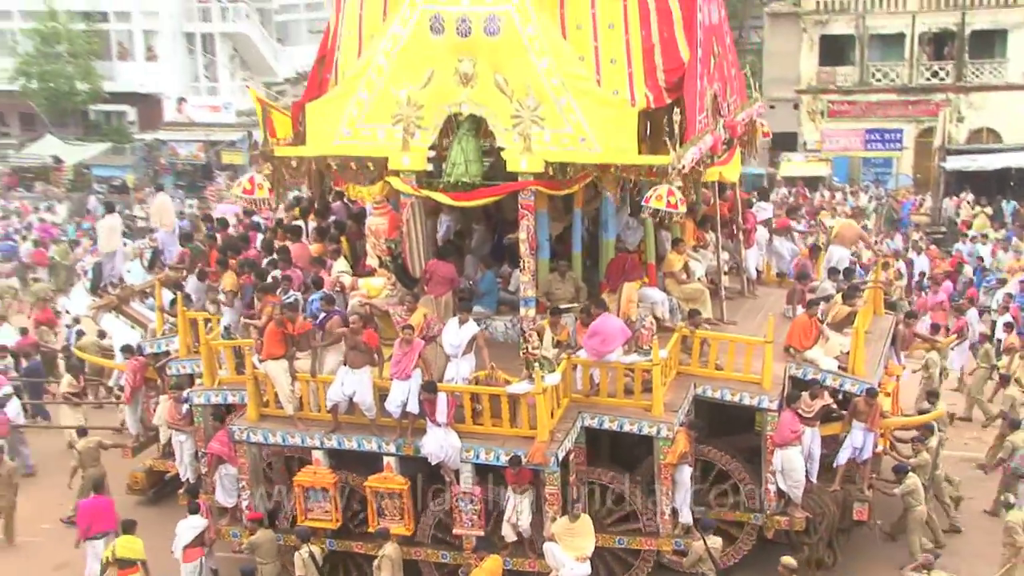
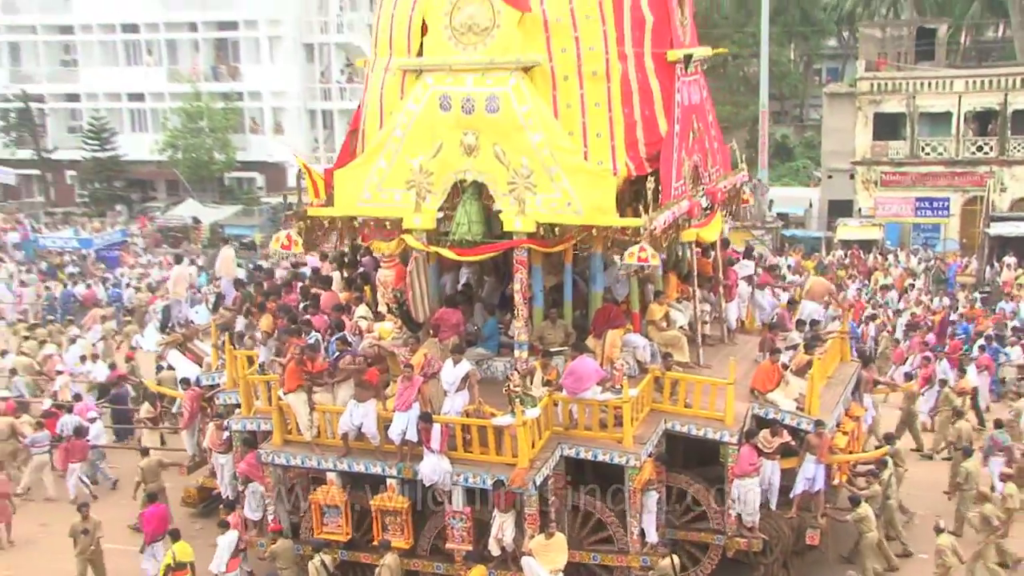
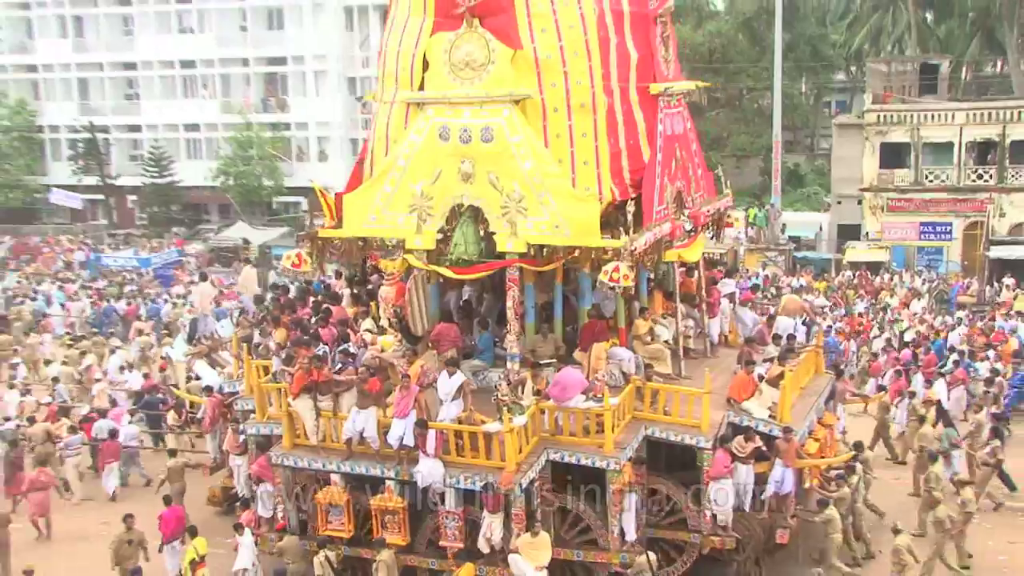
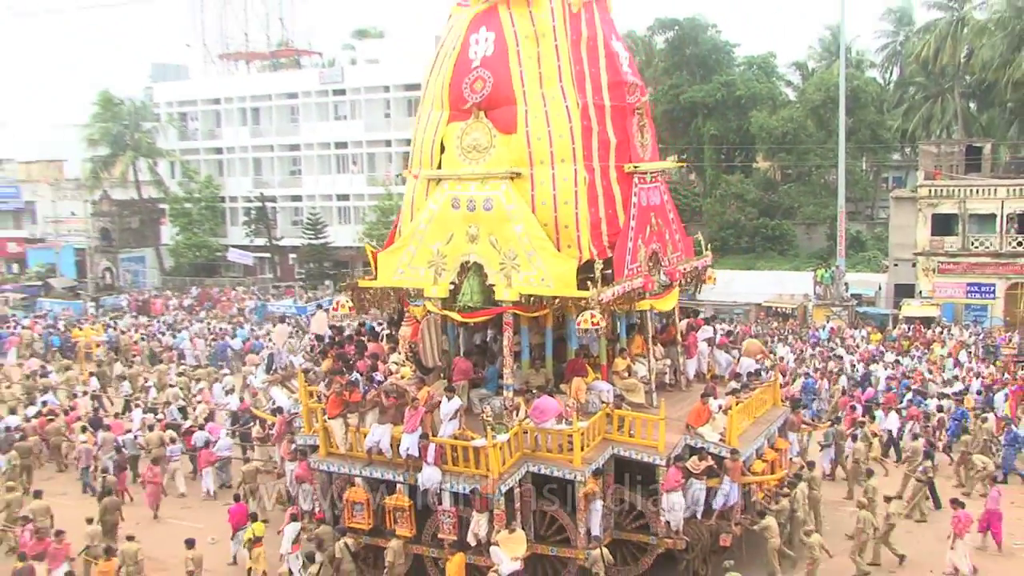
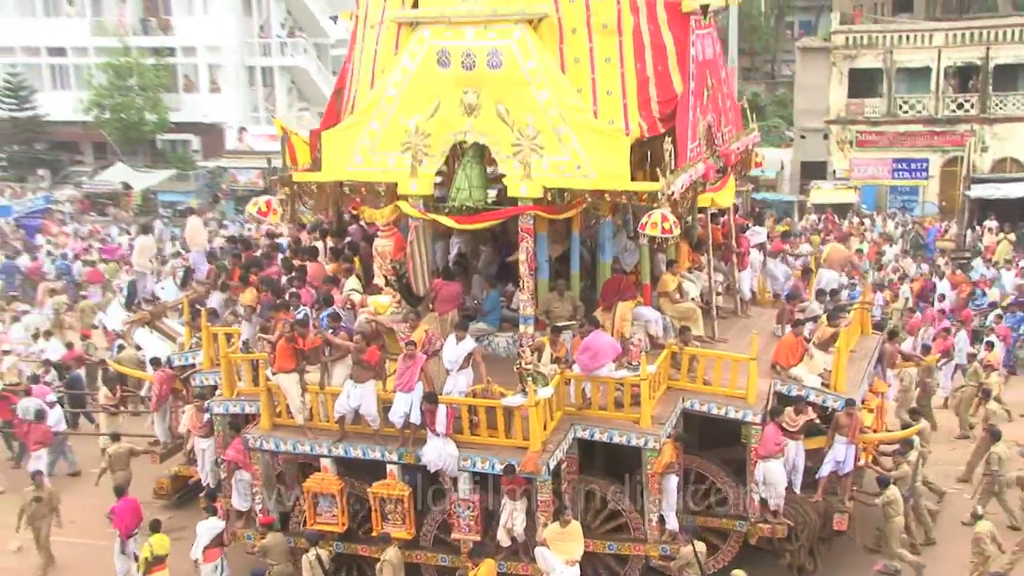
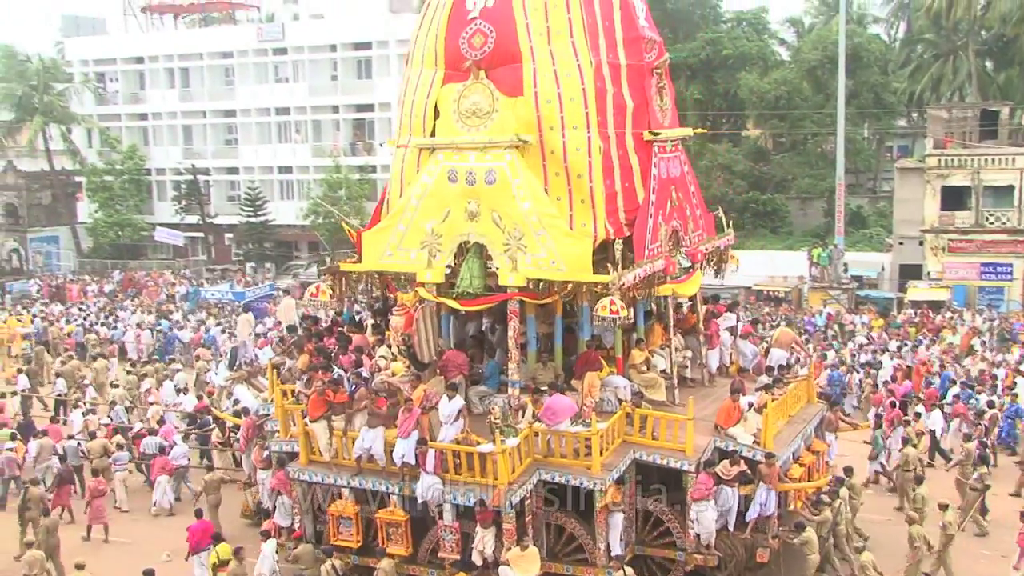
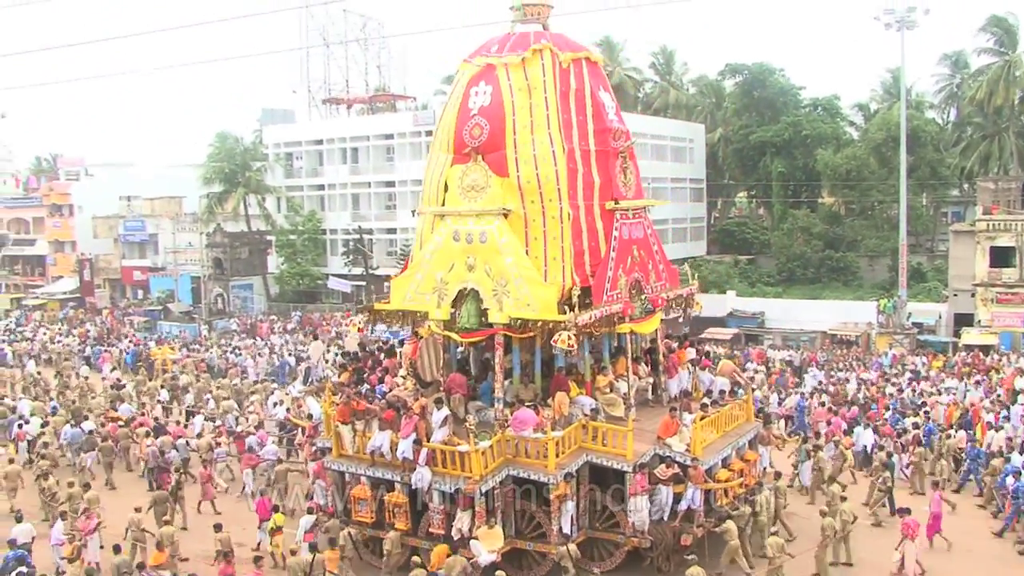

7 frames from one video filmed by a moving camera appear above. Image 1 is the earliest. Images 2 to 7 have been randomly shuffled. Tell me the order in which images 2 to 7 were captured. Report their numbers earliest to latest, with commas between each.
5, 2, 3, 6, 4, 7
